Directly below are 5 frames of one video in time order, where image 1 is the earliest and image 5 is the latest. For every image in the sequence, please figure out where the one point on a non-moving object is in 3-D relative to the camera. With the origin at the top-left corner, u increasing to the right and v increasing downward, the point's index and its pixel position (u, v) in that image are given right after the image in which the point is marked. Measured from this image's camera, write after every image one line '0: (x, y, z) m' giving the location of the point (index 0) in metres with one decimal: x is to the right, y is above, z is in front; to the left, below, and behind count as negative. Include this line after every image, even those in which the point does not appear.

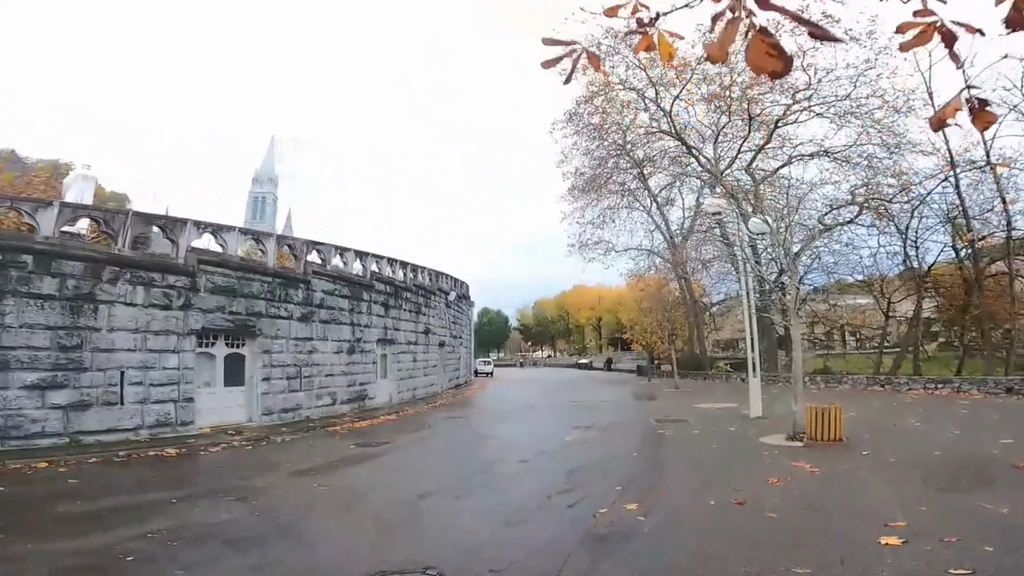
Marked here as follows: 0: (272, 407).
0: (-5.0, -2.4, +14.3) m
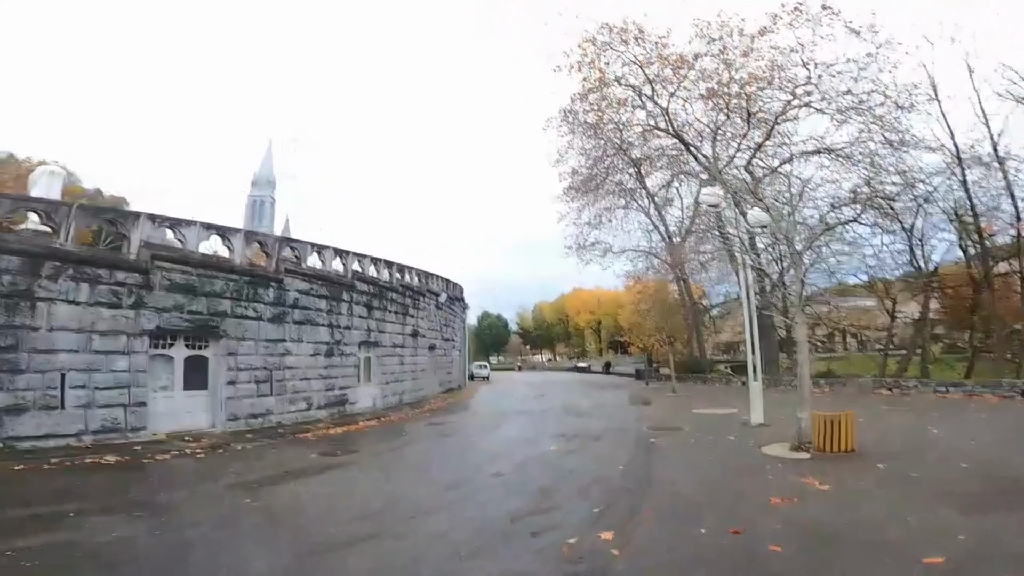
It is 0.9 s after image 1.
0: (-5.3, -2.4, +13.4) m
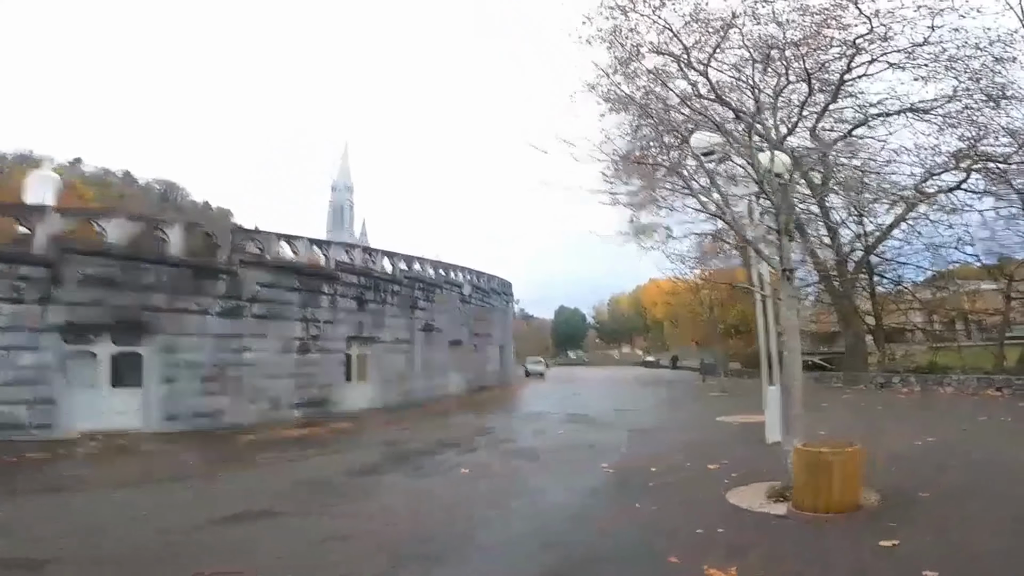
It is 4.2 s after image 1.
0: (-6.0, -2.3, +12.3) m
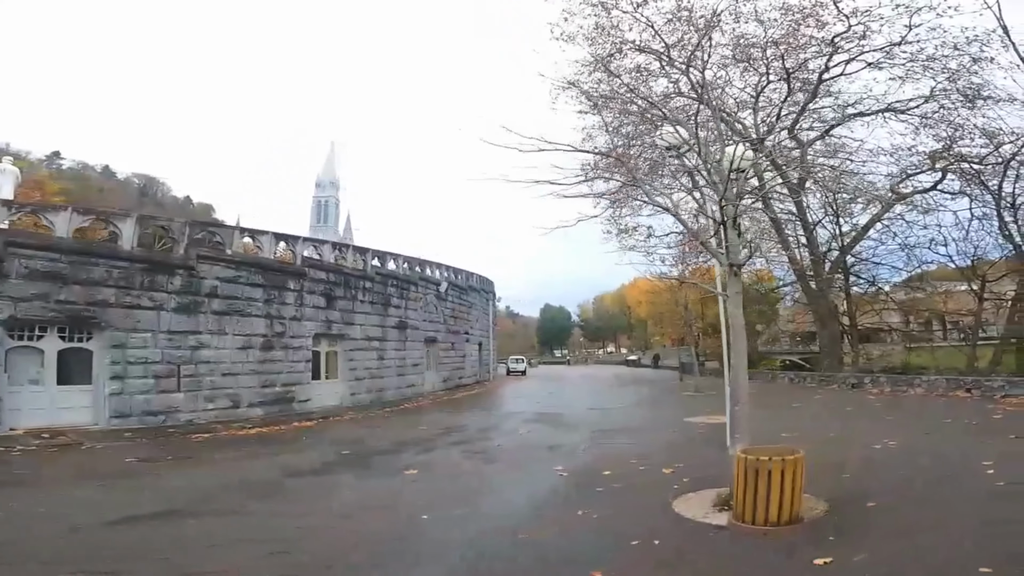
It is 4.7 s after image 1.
0: (-6.6, -2.2, +11.9) m
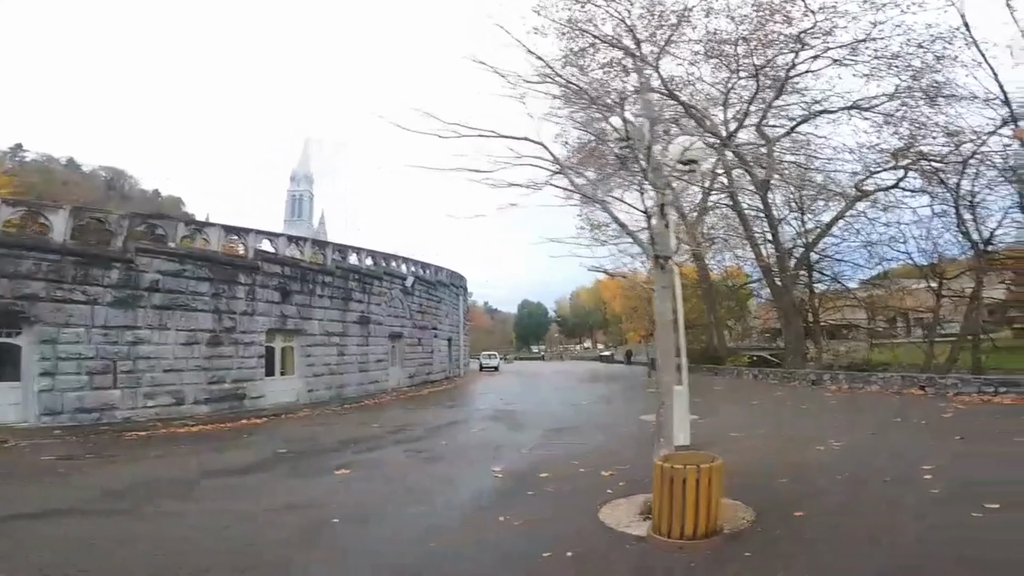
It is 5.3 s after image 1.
0: (-7.5, -2.1, +11.4) m
